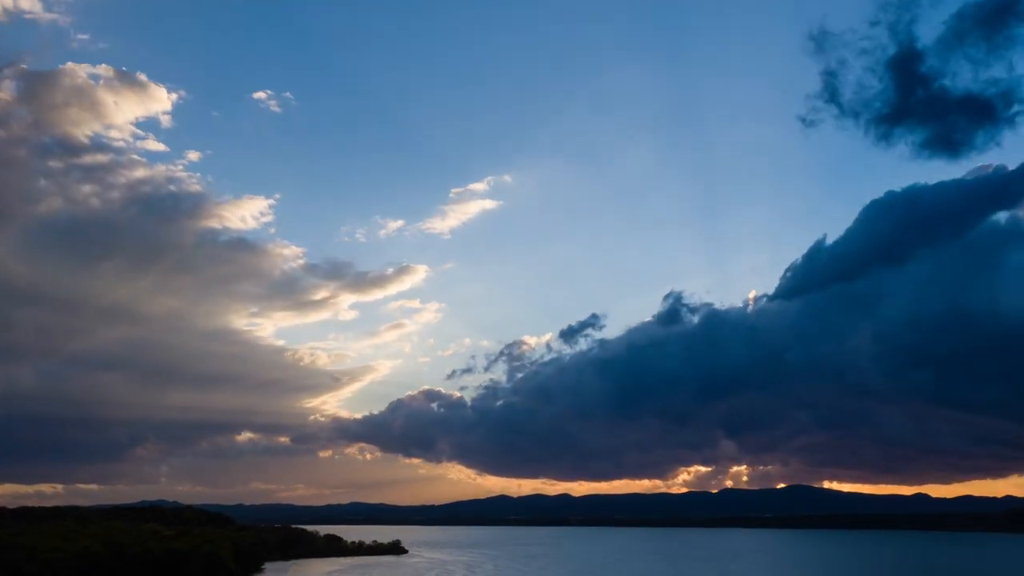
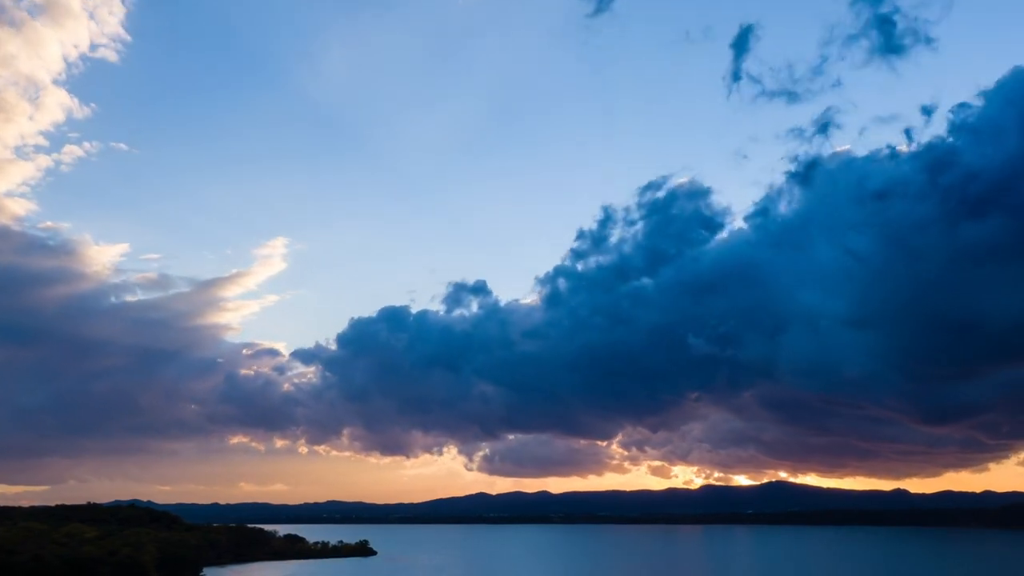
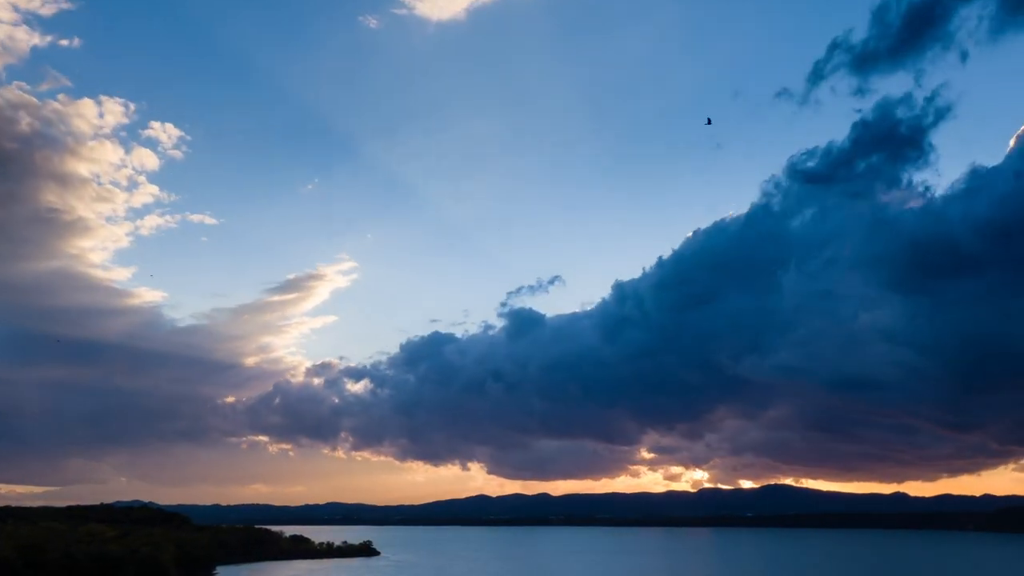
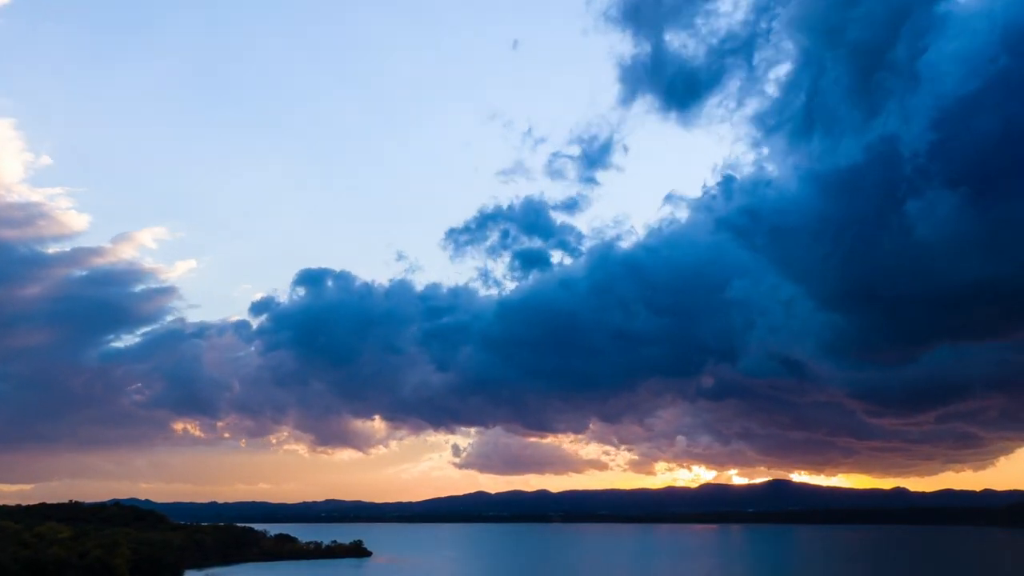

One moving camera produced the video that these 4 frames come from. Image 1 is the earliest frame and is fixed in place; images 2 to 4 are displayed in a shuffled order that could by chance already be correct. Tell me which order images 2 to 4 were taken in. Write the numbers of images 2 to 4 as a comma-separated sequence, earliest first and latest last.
3, 2, 4
